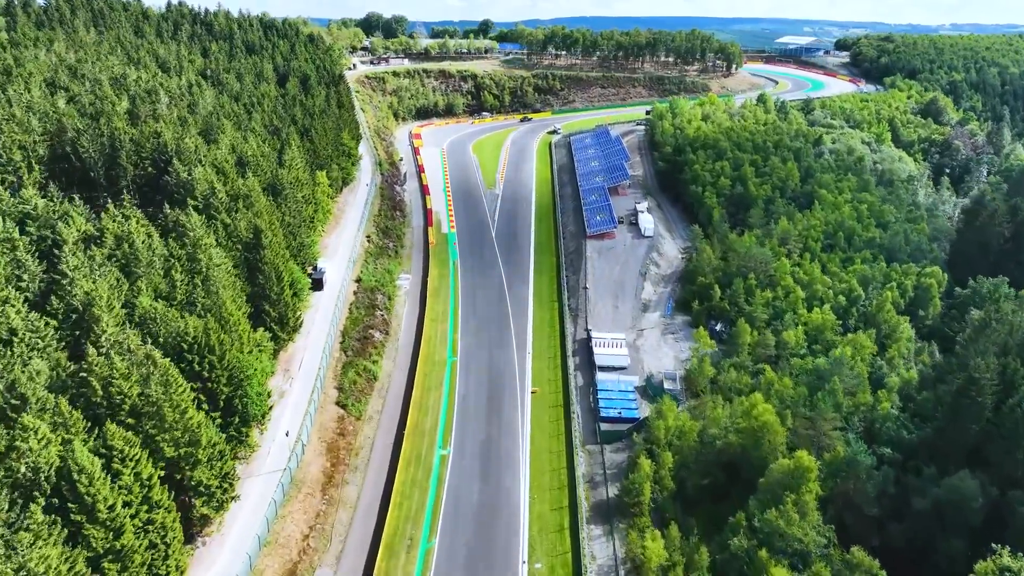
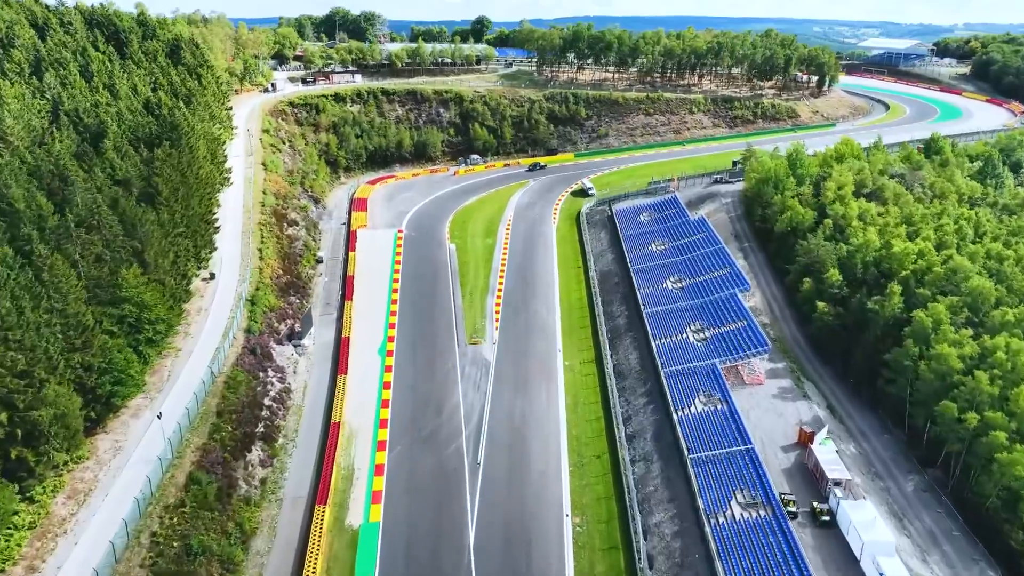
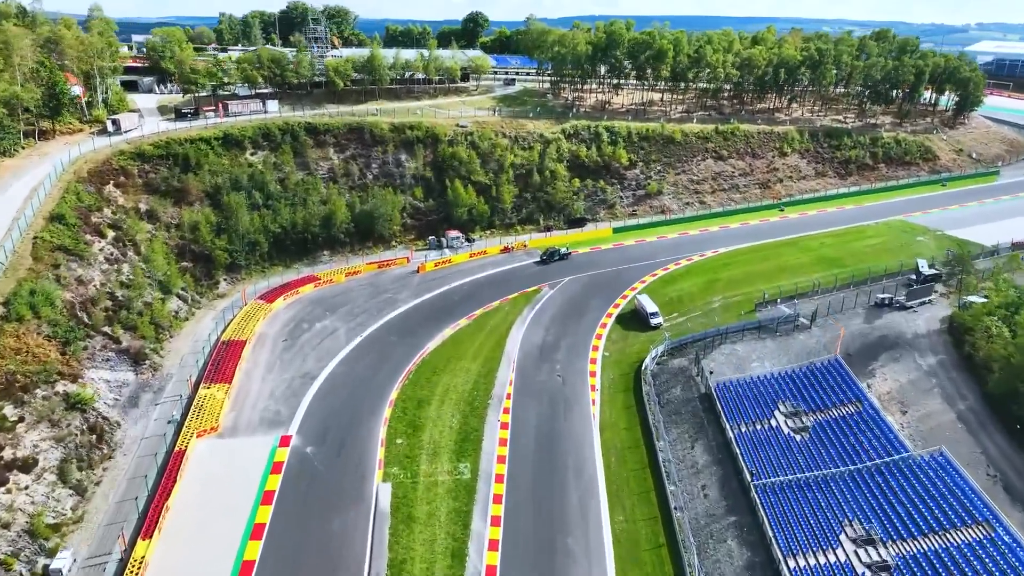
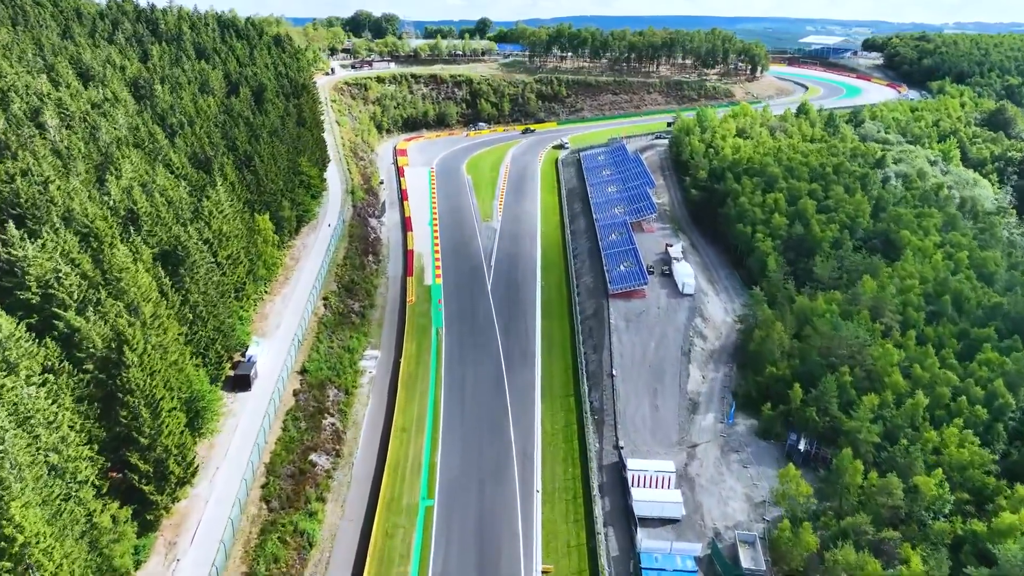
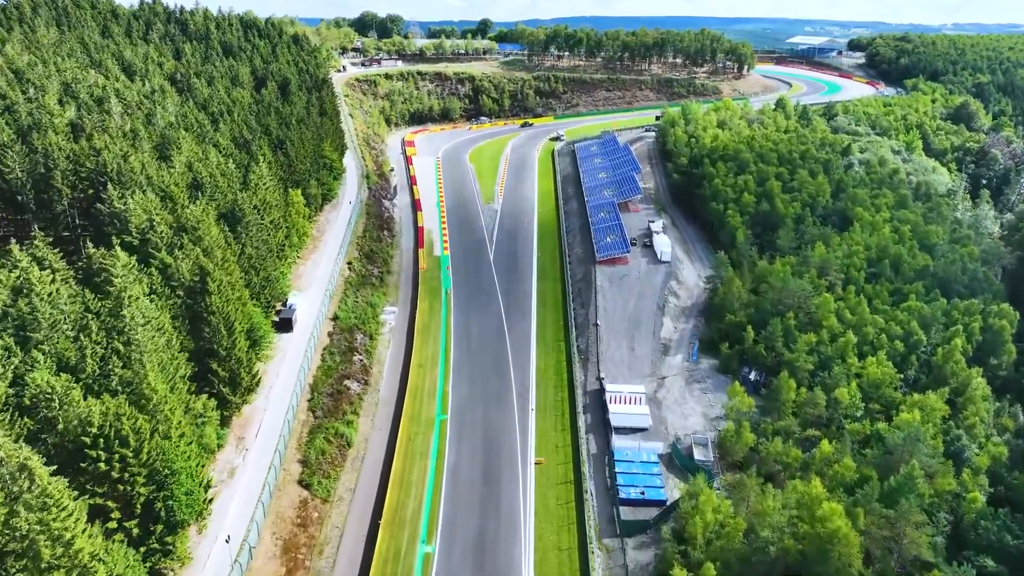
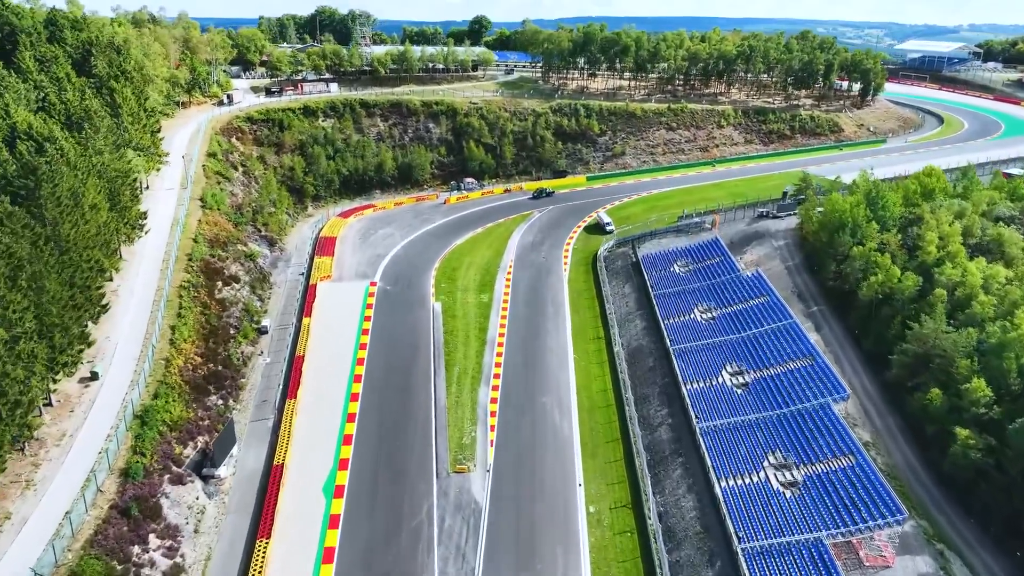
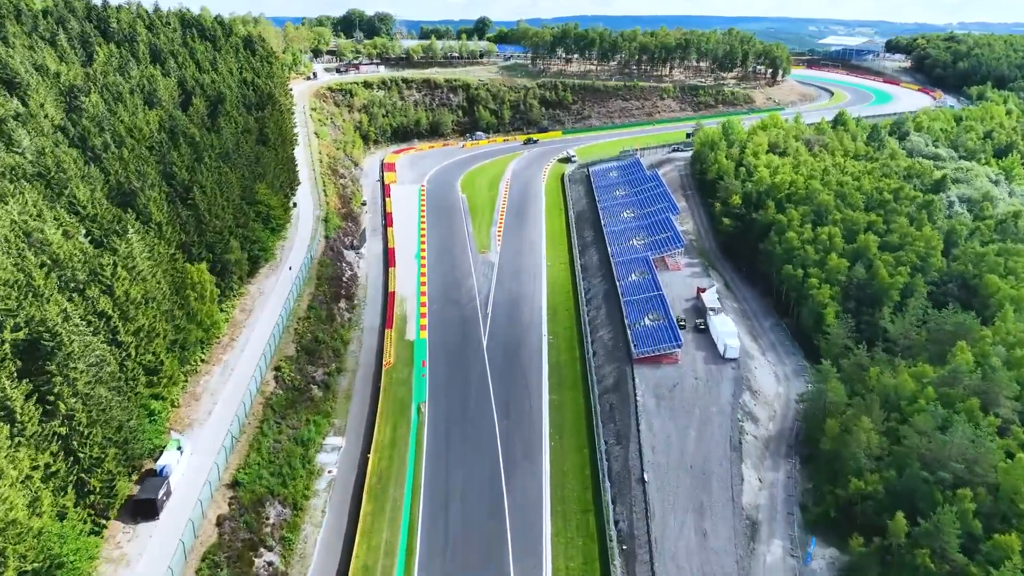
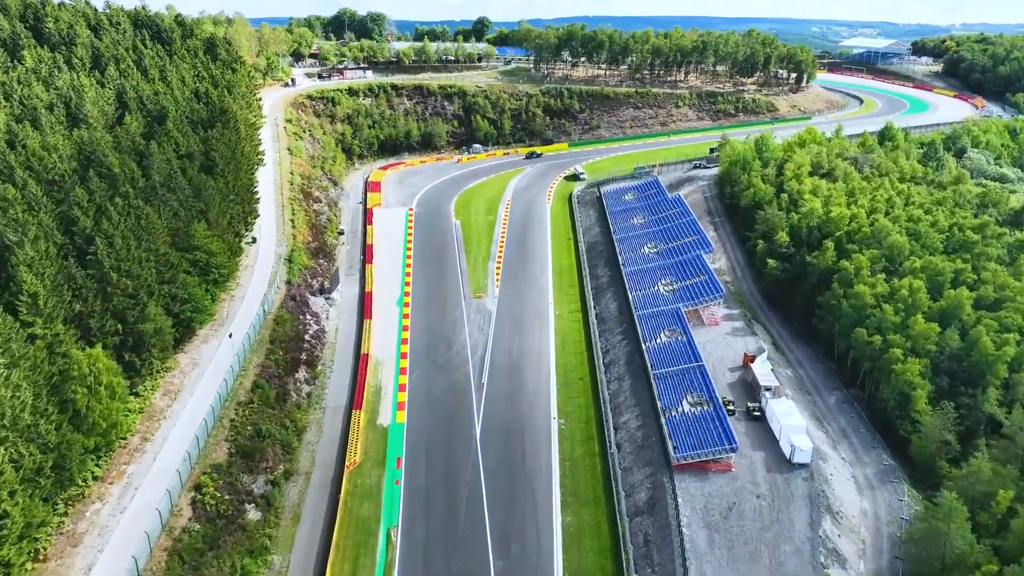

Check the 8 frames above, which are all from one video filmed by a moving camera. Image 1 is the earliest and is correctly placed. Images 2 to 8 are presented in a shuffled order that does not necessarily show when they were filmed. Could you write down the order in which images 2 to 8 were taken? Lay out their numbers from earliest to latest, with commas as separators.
5, 4, 7, 8, 2, 6, 3
